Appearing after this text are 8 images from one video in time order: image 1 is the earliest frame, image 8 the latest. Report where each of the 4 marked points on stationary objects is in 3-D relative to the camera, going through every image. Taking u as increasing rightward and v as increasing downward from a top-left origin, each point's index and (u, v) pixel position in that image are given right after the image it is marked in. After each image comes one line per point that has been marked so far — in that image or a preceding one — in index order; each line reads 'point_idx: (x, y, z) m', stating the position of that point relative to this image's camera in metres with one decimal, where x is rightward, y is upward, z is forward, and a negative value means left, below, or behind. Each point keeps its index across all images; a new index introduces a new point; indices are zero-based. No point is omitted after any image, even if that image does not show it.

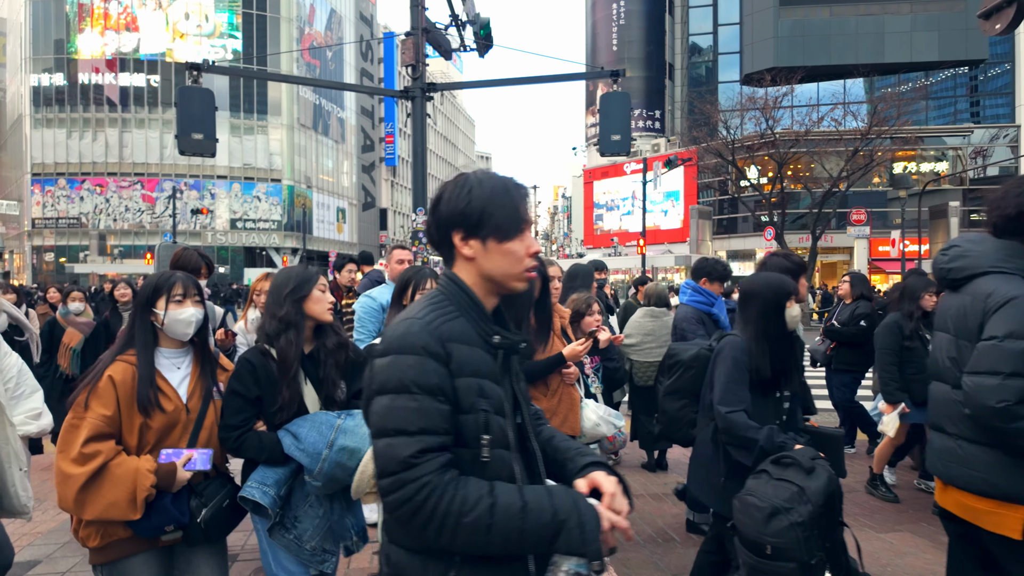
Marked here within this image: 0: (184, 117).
0: (-5.3, +2.8, +9.7) m
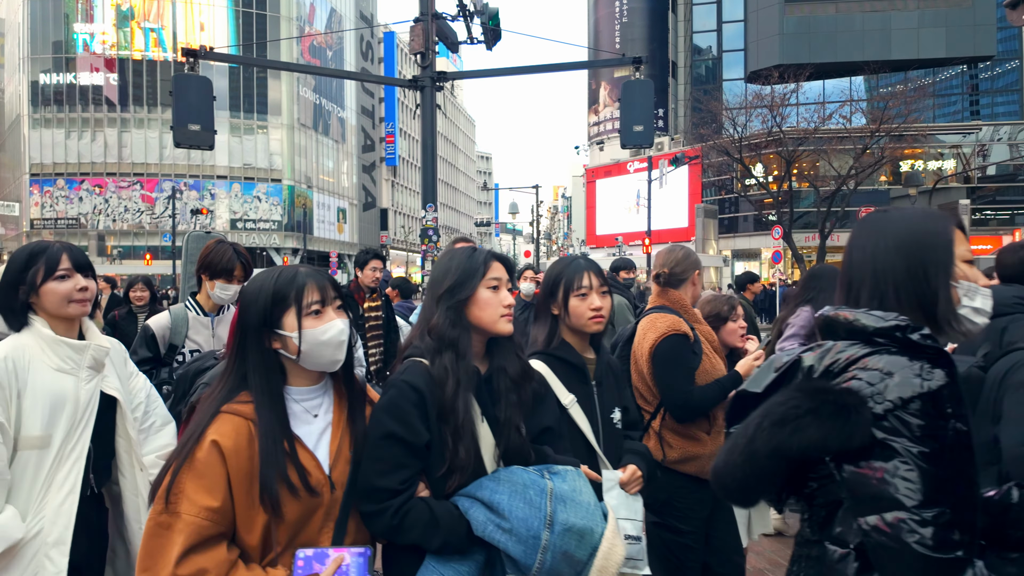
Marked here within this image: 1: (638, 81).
0: (-5.1, +2.8, +9.3) m
1: (+1.9, +3.1, +9.1) m
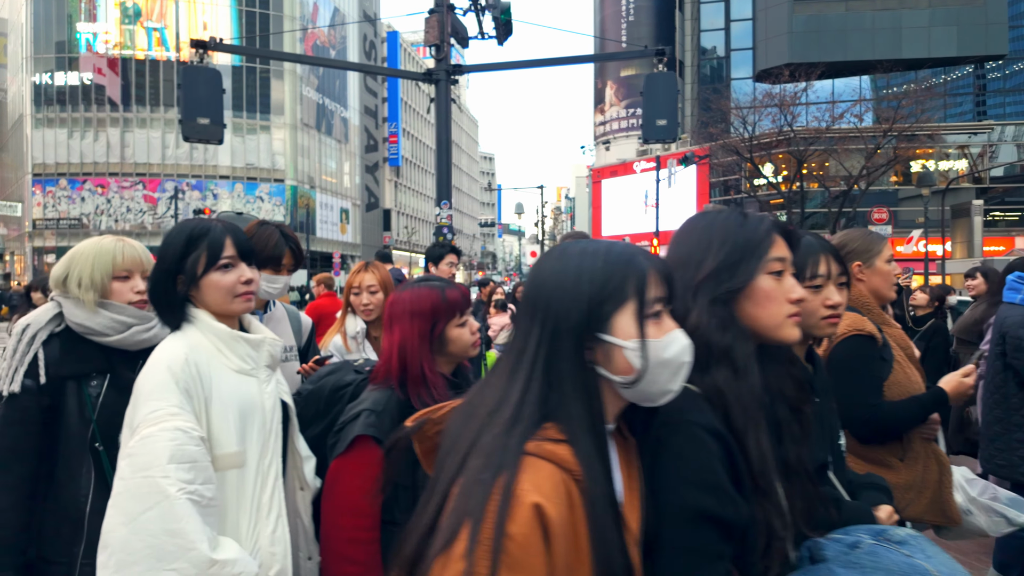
0: (-4.8, +2.8, +8.9) m
1: (+2.2, +3.1, +8.7) m
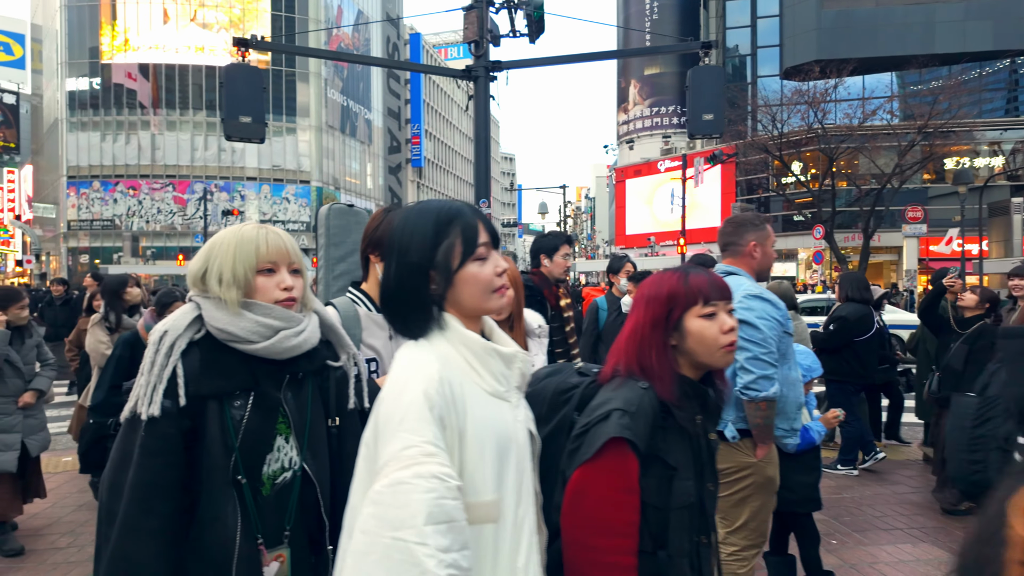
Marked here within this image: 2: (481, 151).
0: (-4.2, +2.9, +9.1) m
1: (+2.8, +3.1, +8.6) m
2: (-0.5, +2.1, +9.4) m
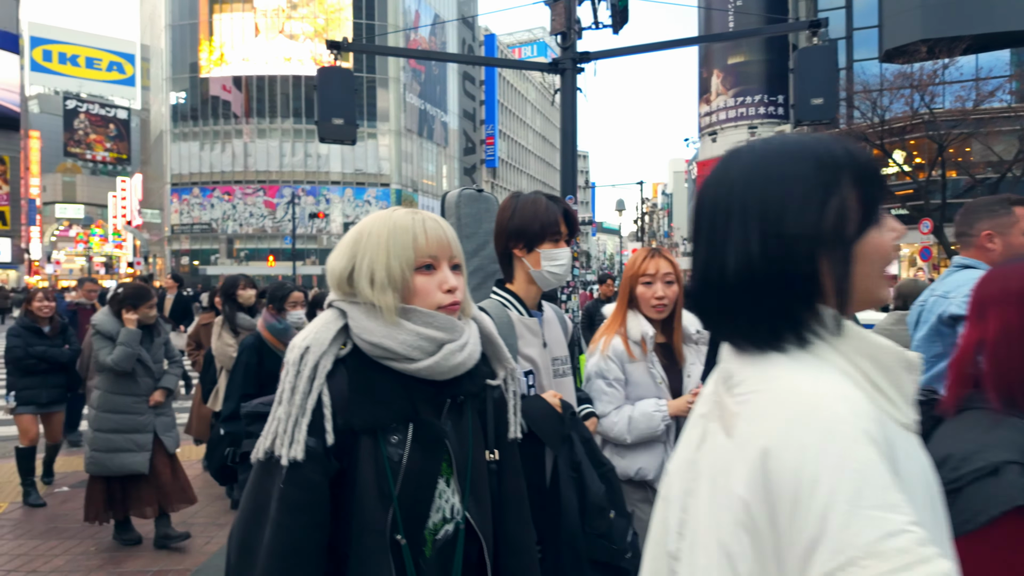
0: (-2.9, +2.9, +9.2) m
1: (+4.0, +3.1, +7.9) m
2: (+0.9, +2.1, +9.0) m
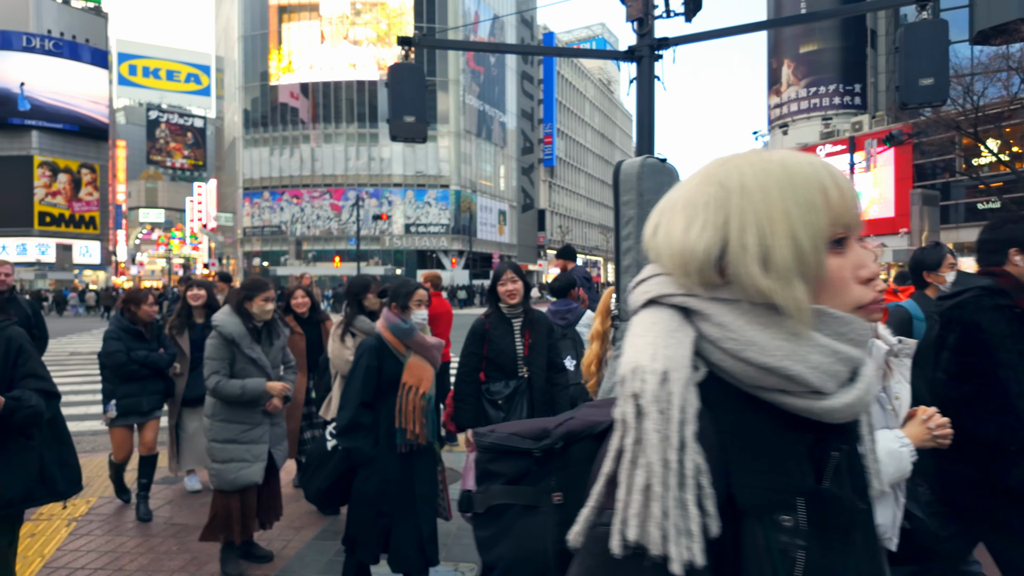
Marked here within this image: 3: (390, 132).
0: (-1.7, +2.9, +9.1) m
1: (+4.9, +3.2, +7.2) m
2: (+1.9, +2.1, +8.6) m
3: (-1.9, +2.4, +9.3) m
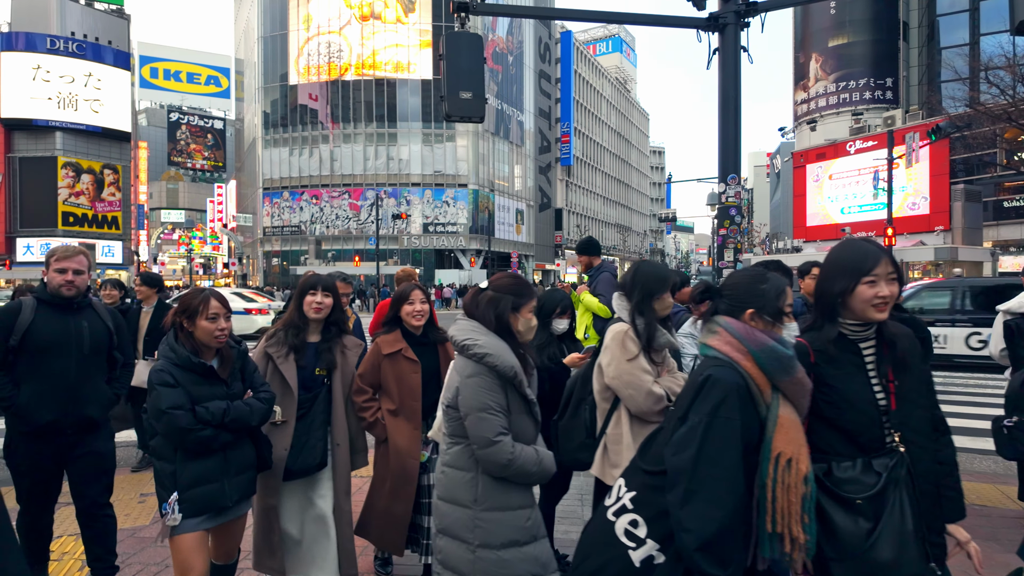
0: (-0.8, +3.0, +8.5) m
1: (+5.9, +3.3, +6.4) m
2: (+2.9, +2.3, +7.9) m
3: (-0.9, +2.6, +8.7) m
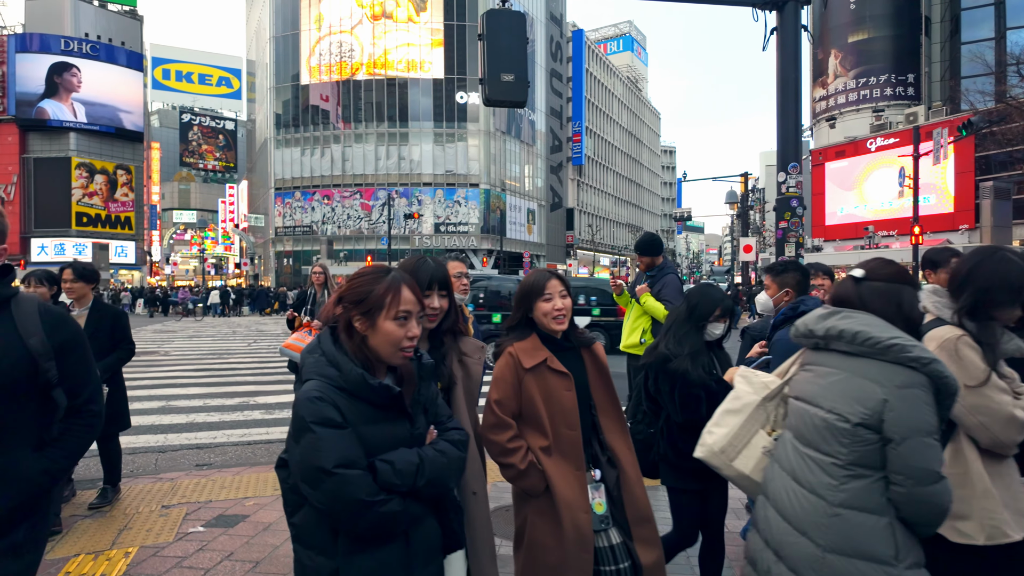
0: (-0.2, +3.0, +8.0) m
1: (+6.4, +3.3, +5.8) m
2: (+3.4, +2.3, +7.4) m
3: (-0.4, +2.6, +8.2) m
